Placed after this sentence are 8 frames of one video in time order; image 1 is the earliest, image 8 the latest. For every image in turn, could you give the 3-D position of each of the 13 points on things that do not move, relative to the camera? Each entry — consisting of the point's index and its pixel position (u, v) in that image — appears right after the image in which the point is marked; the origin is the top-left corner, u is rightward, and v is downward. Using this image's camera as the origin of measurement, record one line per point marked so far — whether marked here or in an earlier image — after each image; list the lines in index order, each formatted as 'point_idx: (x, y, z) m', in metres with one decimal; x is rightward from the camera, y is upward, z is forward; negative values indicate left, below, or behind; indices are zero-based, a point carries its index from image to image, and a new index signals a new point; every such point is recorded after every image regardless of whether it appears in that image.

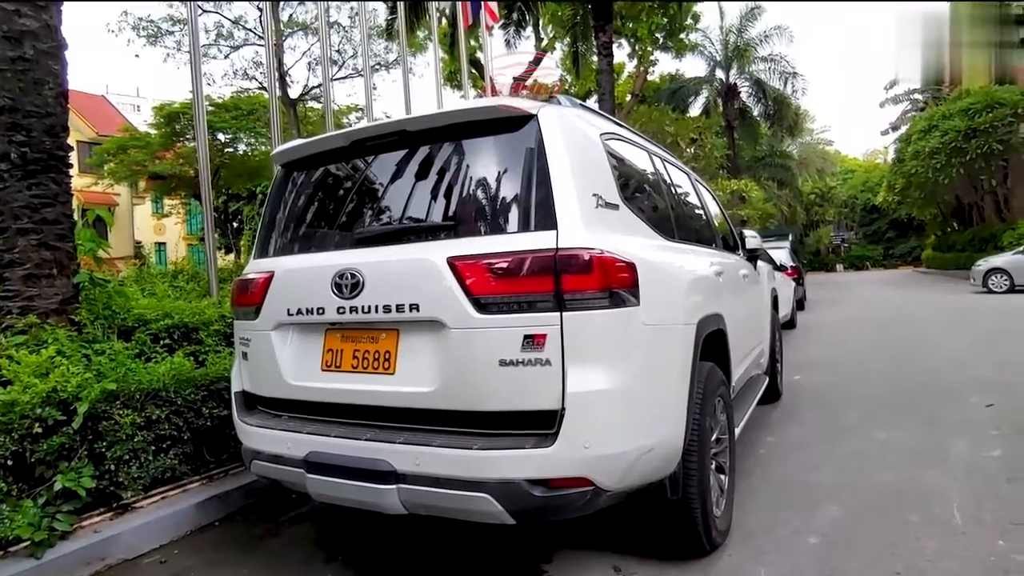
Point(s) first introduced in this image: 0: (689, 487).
0: (+0.9, -1.0, +2.9) m
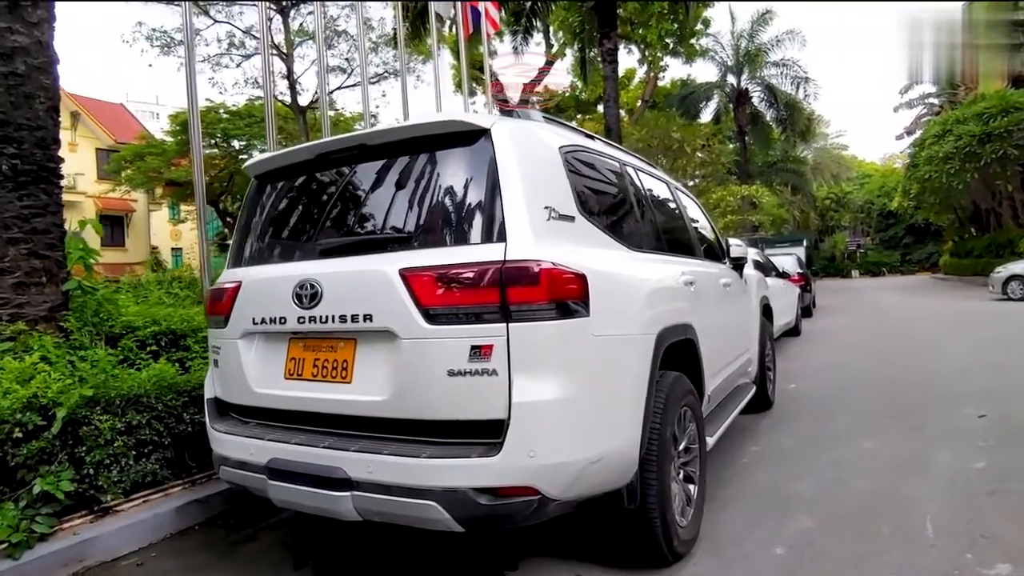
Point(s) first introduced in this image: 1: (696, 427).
0: (+0.7, -1.0, +2.9) m
1: (+1.1, -0.8, +3.6) m
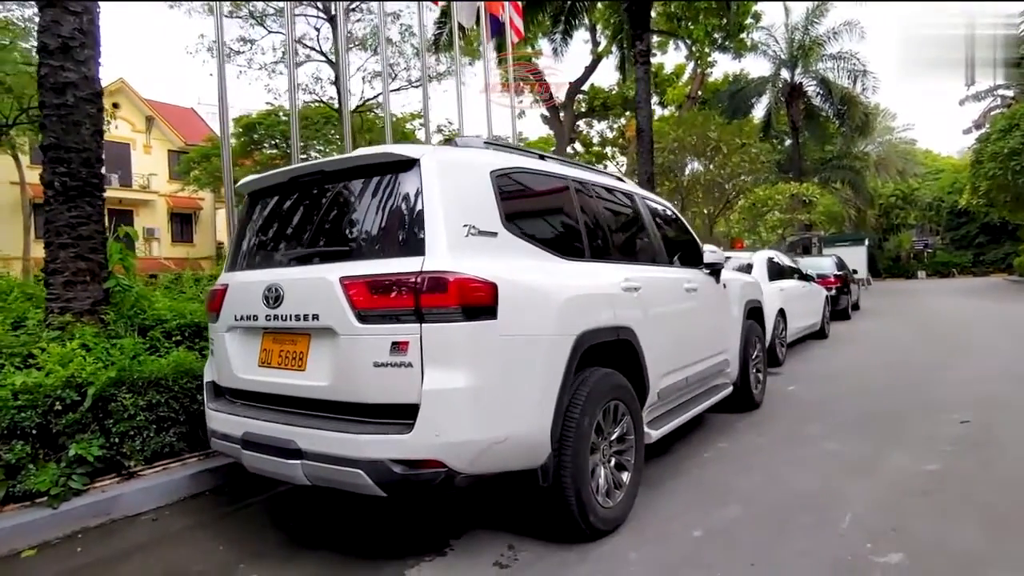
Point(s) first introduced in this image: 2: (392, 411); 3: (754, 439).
0: (+0.3, -1.0, +3.4) m
1: (+0.8, -0.9, +4.0) m
2: (-0.6, -0.6, +2.9) m
3: (+2.4, -1.4, +5.8) m
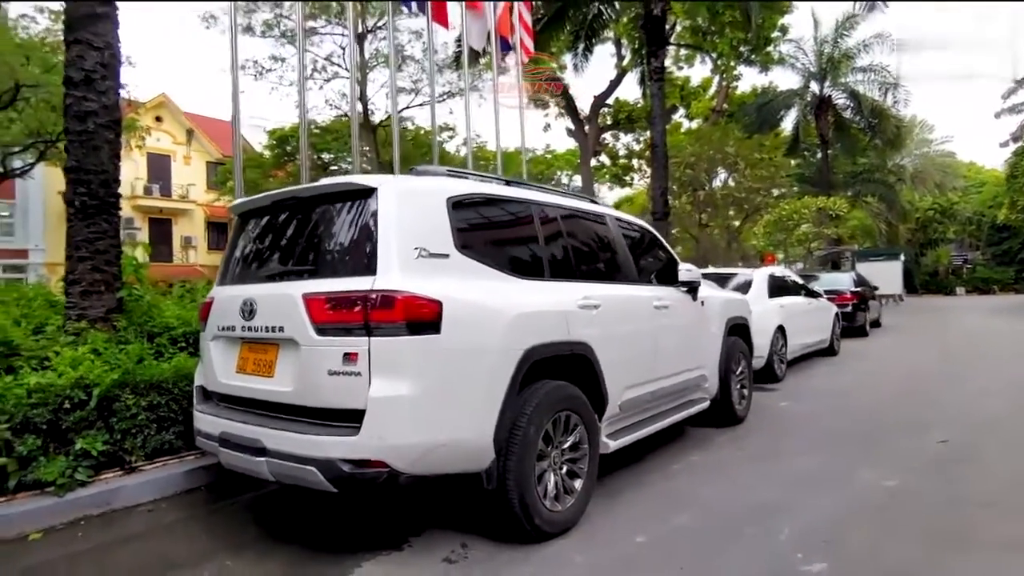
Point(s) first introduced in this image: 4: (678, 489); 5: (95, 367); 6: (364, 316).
0: (0.0, -1.2, +3.6) m
1: (+0.5, -1.0, +4.3) m
2: (-0.9, -0.7, +3.3) m
3: (+2.2, -1.6, +5.9) m
4: (+1.3, -1.6, +4.8) m
5: (-3.4, -0.6, +4.8) m
6: (-0.8, -0.2, +3.2) m
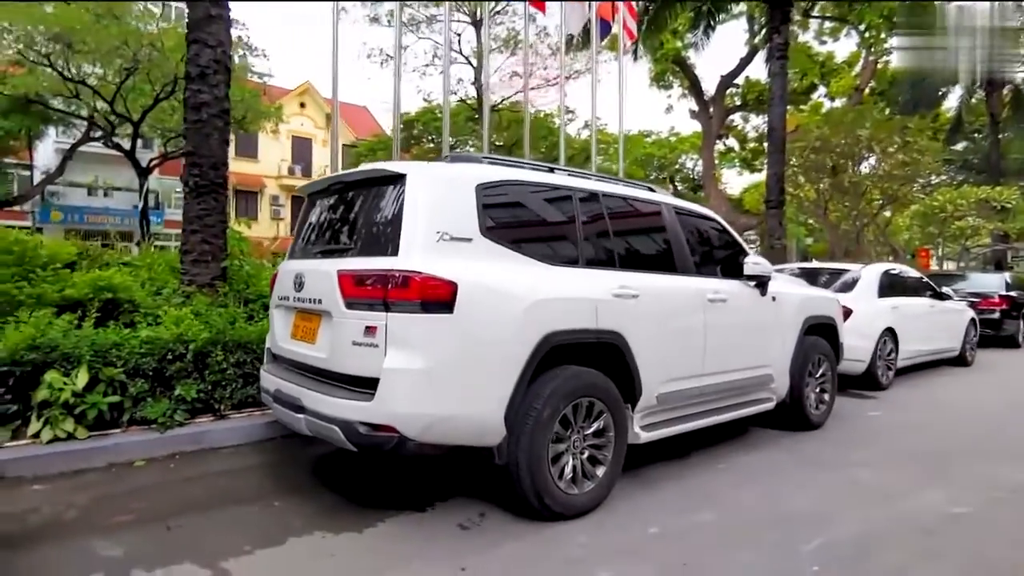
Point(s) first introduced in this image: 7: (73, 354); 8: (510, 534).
0: (0.0, -1.1, +3.8) m
1: (+0.7, -0.9, +4.3) m
2: (-0.9, -0.6, +3.6) m
3: (+2.6, -1.6, +5.6) m
4: (+1.6, -1.6, +4.7) m
5: (-3.0, -0.4, +5.6) m
6: (-0.8, 0.0, +3.5) m
7: (-3.6, -0.5, +4.9) m
8: (0.0, -1.6, +3.8) m
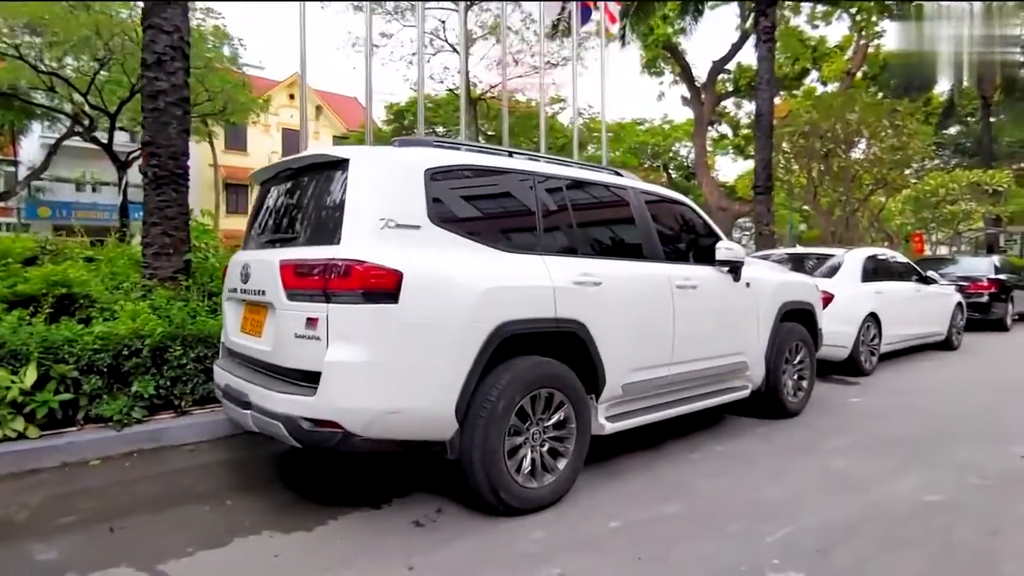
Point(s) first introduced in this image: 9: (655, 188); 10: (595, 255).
0: (-0.3, -1.0, +3.7) m
1: (+0.4, -0.8, +4.1) m
2: (-1.2, -0.5, +3.4) m
3: (+2.3, -1.4, +5.5) m
4: (+1.3, -1.5, +4.6) m
5: (-3.3, -0.3, +5.4) m
6: (-1.1, 0.0, +3.4) m
7: (-3.9, -0.5, +4.8) m
8: (-0.3, -1.5, +3.7) m
9: (+1.3, +0.9, +5.3) m
10: (+0.6, +0.2, +4.5) m
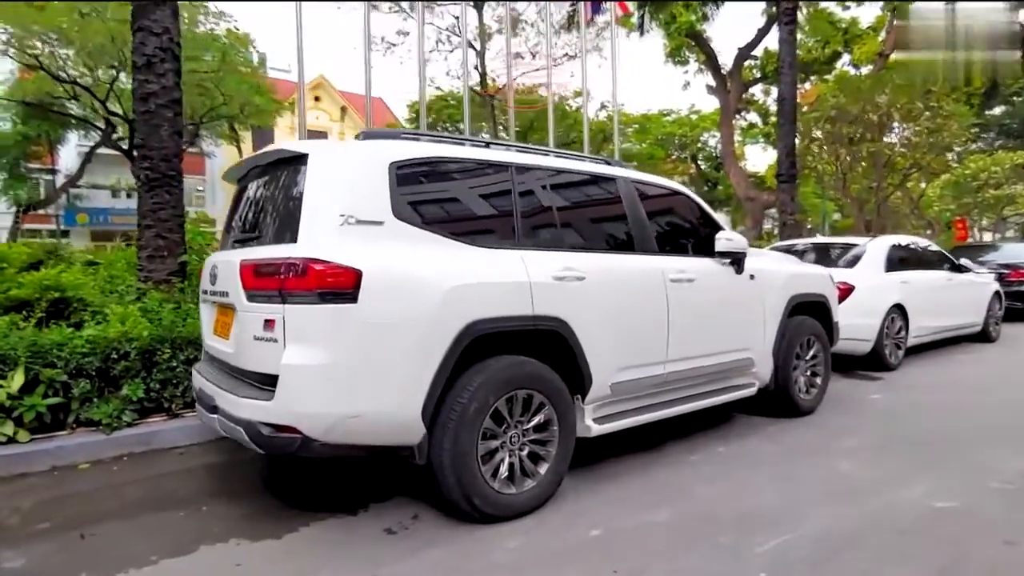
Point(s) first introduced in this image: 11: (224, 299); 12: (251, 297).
0: (-0.4, -1.0, +3.5) m
1: (+0.3, -0.8, +4.0) m
2: (-1.4, -0.5, +3.3) m
3: (+2.3, -1.4, +5.2) m
4: (+1.2, -1.4, +4.3) m
5: (-3.3, -0.3, +5.4) m
6: (-1.2, 0.0, +3.2) m
7: (-4.1, -0.5, +4.8) m
8: (-0.4, -1.5, +3.6) m
9: (+1.2, +0.9, +5.1) m
10: (+0.5, +0.3, +4.3) m
11: (-1.8, -0.1, +3.7) m
12: (-1.5, -0.1, +3.4) m
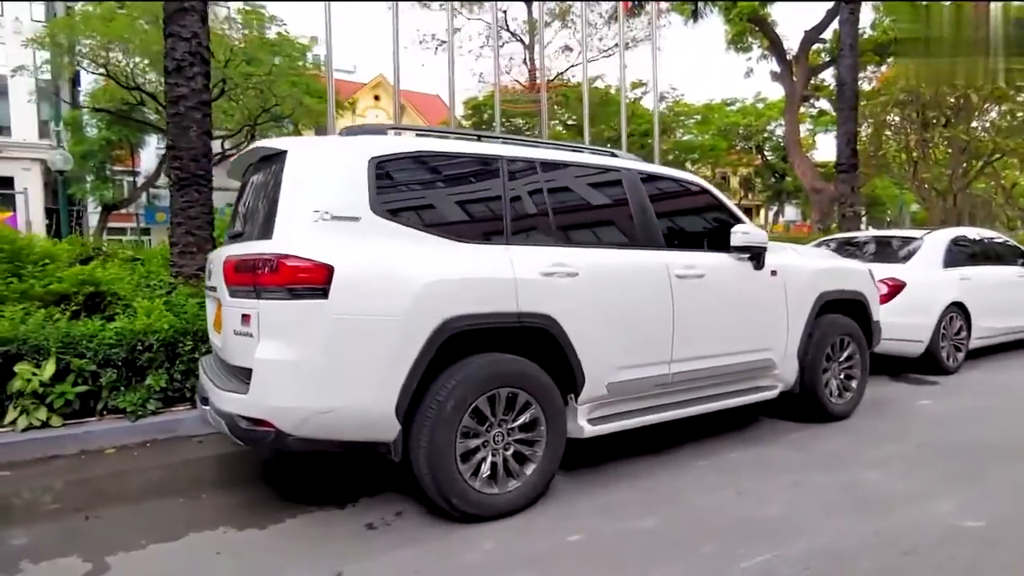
0: (-0.6, -0.9, +3.5) m
1: (+0.2, -0.8, +3.8) m
2: (-1.5, -0.5, +3.4) m
3: (+2.3, -1.4, +4.9) m
4: (+1.1, -1.4, +4.1) m
5: (-3.3, -0.3, +5.7) m
6: (-1.4, 0.0, +3.3) m
7: (-4.0, -0.5, +5.1) m
8: (-0.6, -1.5, +3.5) m
9: (+1.2, +1.0, +4.9) m
10: (+0.4, +0.3, +4.1) m
11: (-1.9, 0.0, +3.8) m
12: (-1.6, 0.0, +3.4) m
